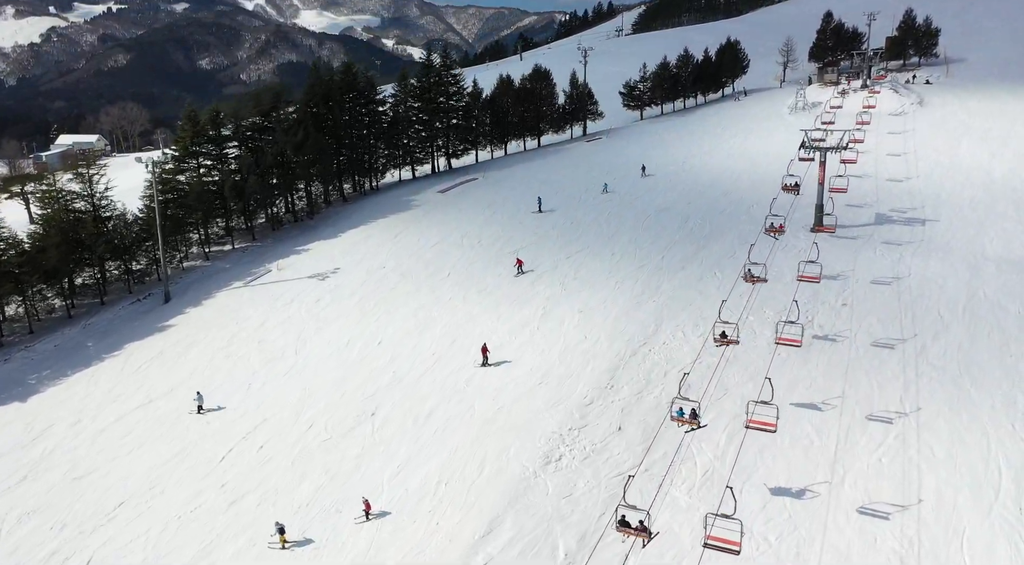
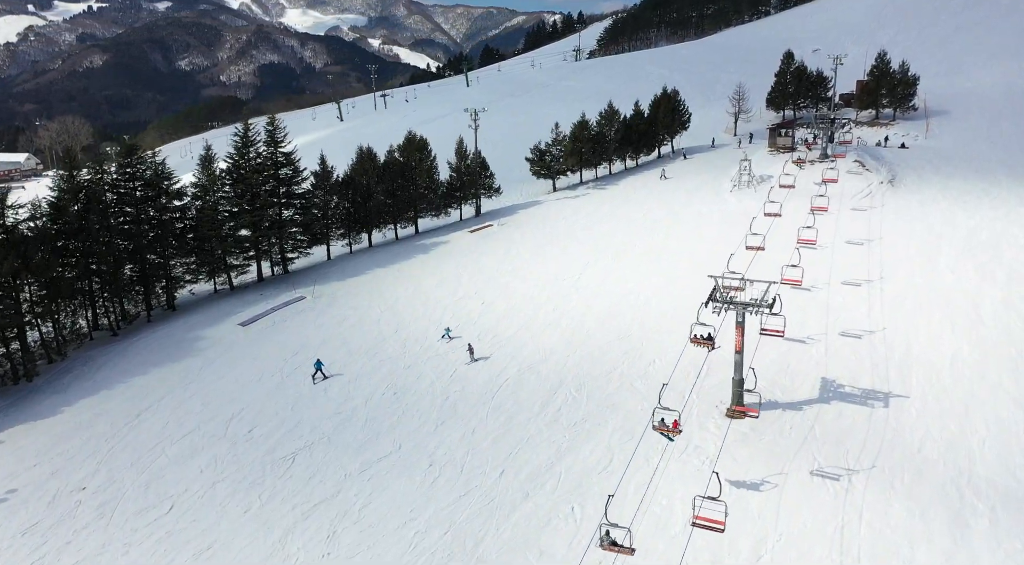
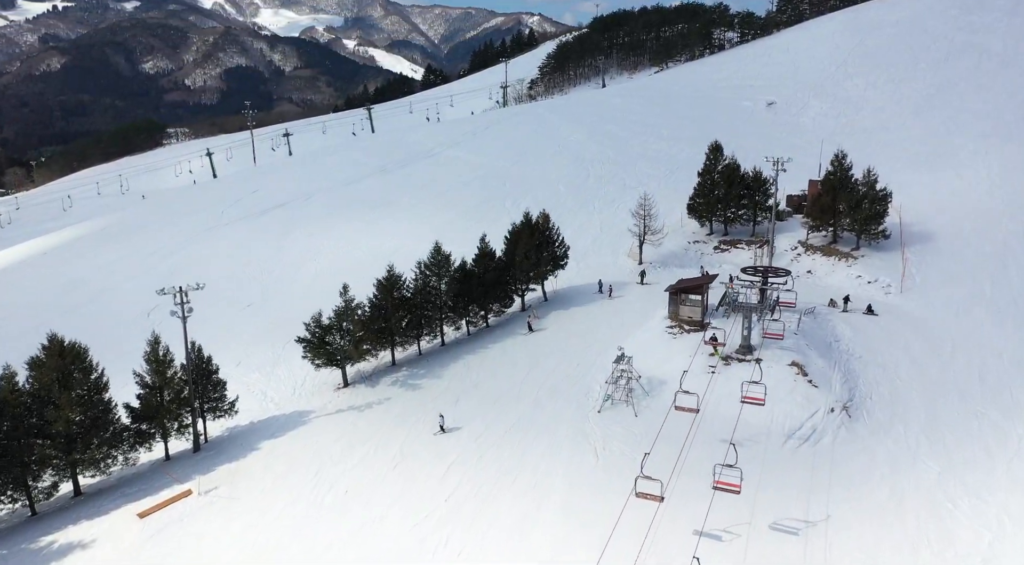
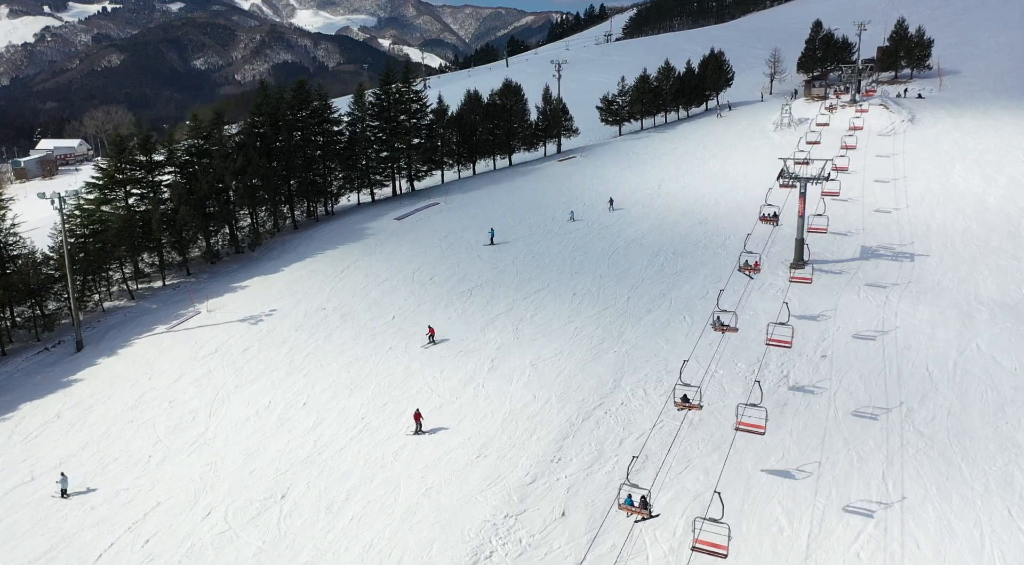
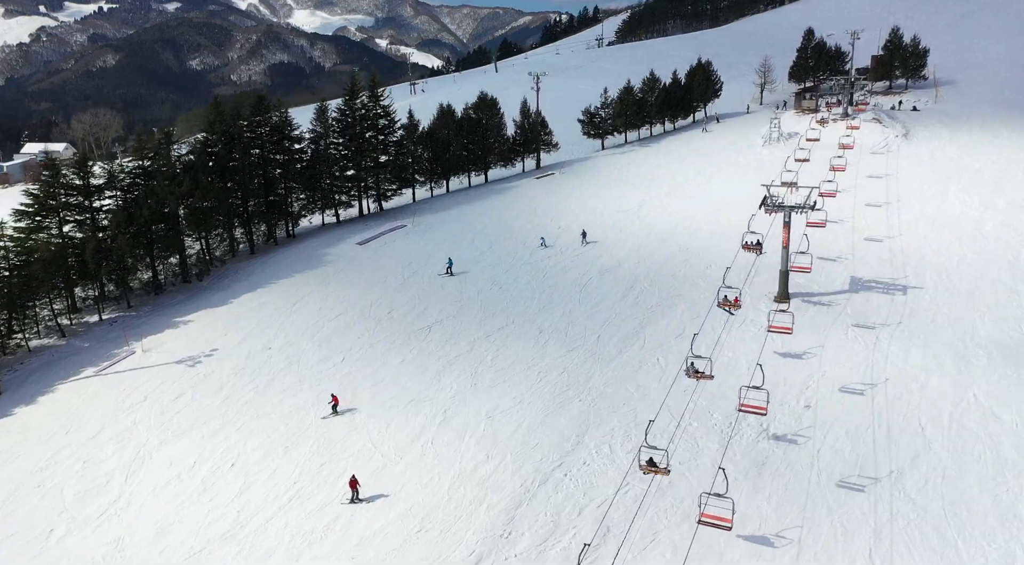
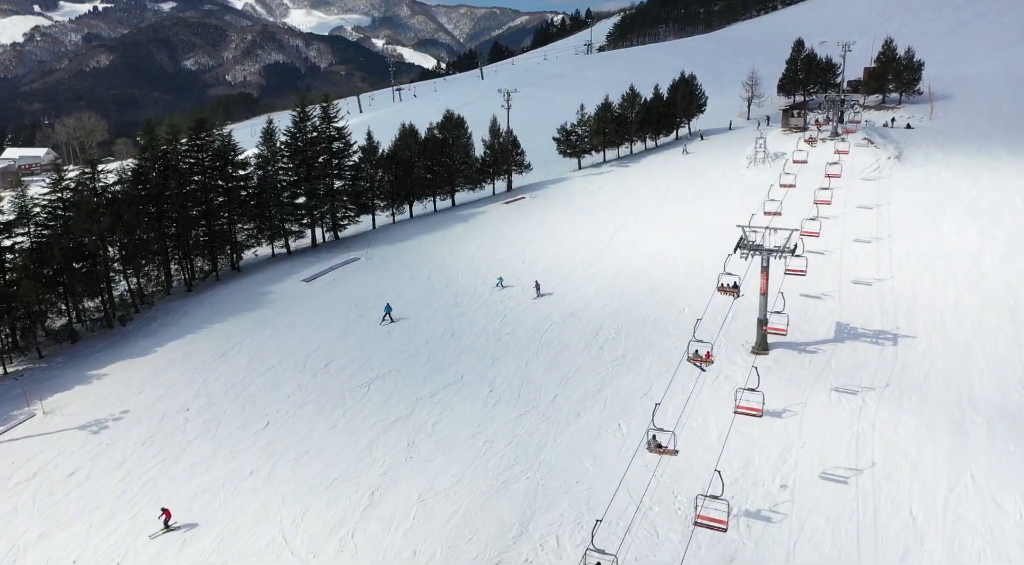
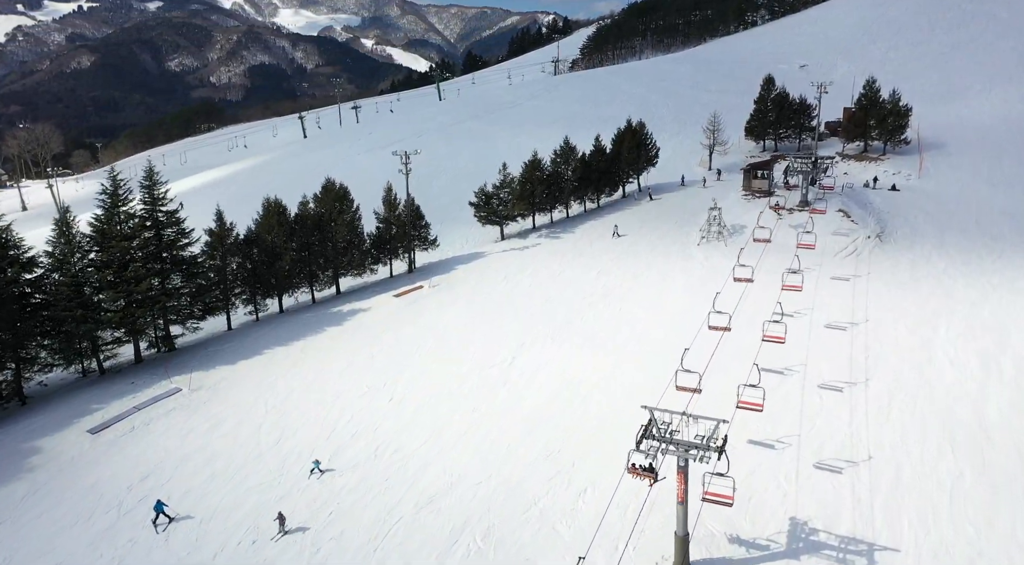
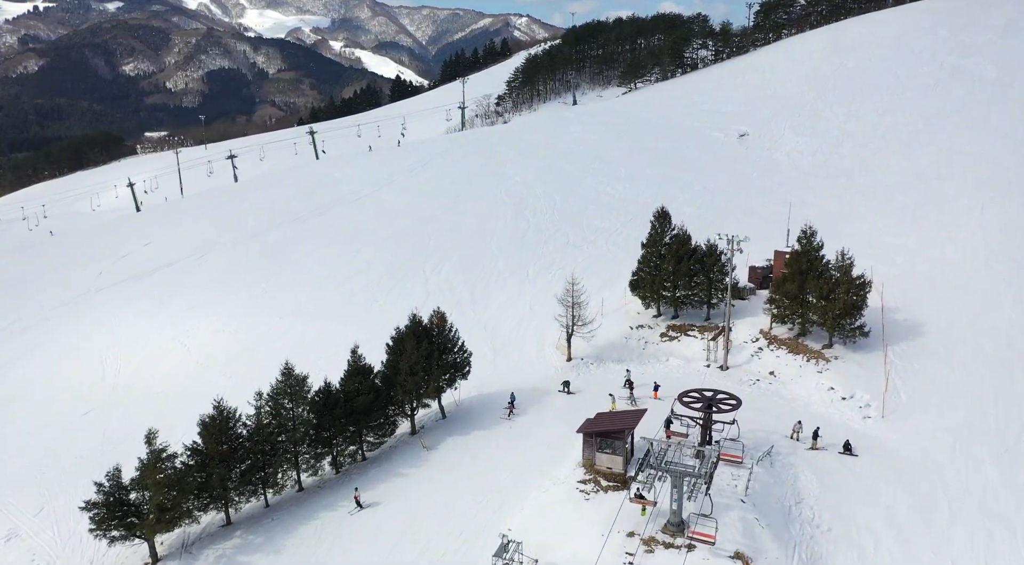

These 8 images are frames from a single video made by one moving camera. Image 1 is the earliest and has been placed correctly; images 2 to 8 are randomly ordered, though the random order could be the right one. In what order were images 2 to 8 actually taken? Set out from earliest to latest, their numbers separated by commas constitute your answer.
4, 5, 6, 2, 7, 3, 8
